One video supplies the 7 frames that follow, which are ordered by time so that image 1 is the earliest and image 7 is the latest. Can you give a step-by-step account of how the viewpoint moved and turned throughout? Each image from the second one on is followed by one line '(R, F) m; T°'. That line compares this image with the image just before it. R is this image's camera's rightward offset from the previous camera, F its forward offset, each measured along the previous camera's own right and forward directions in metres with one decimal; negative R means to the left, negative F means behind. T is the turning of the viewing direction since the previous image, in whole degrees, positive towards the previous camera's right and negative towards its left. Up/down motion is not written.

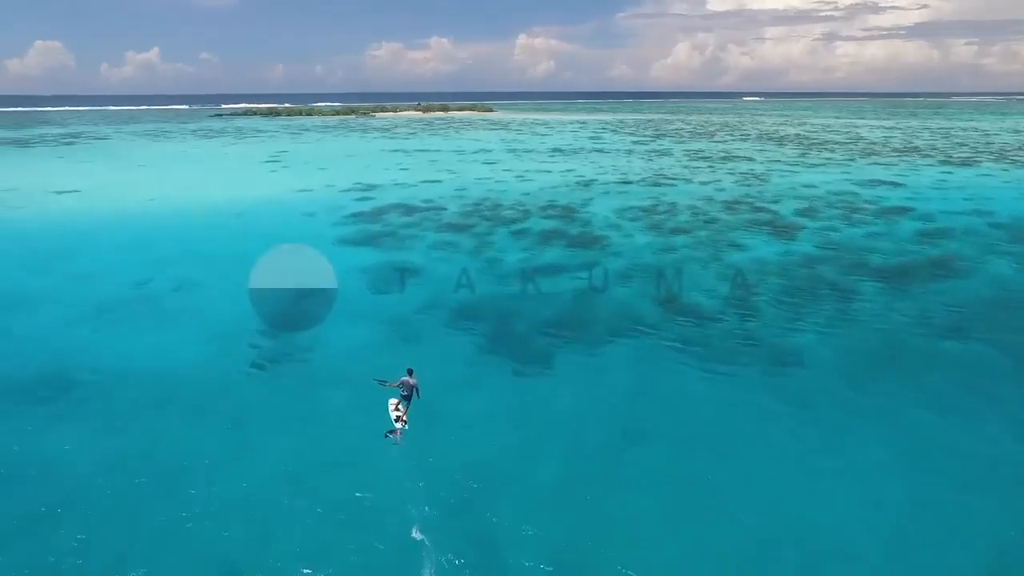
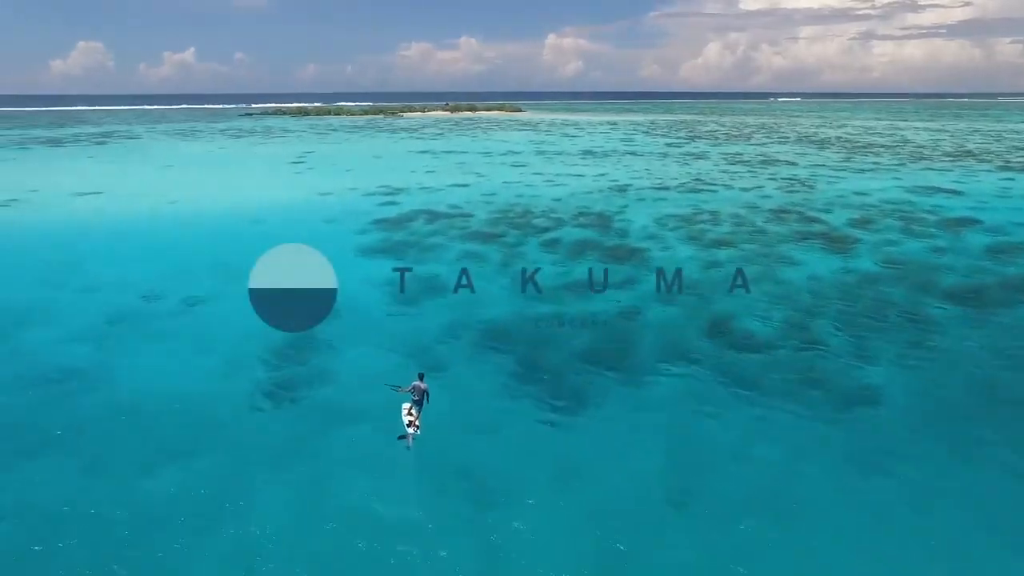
(-0.2, +1.1) m; -2°
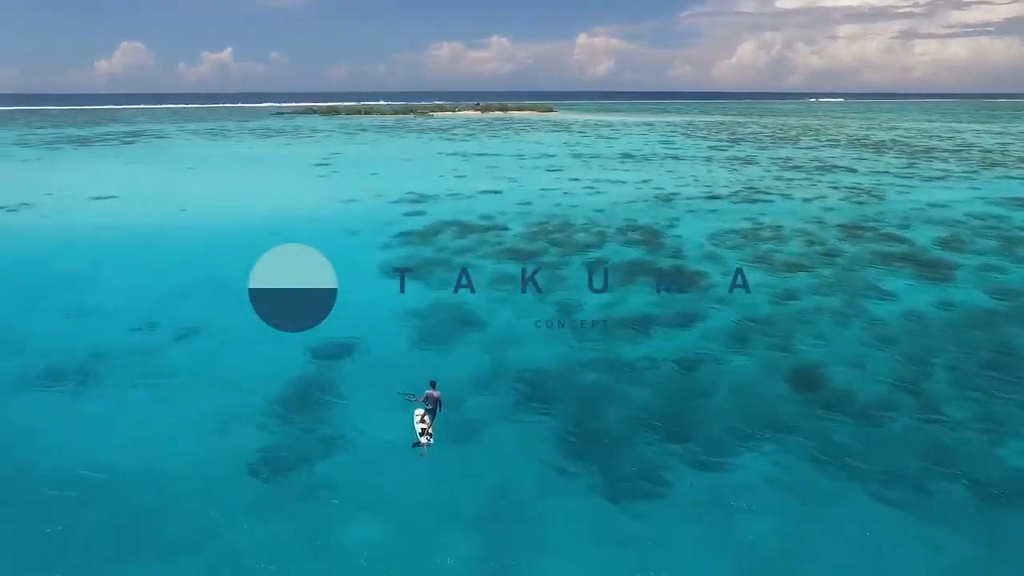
(-0.3, +2.0) m; -3°
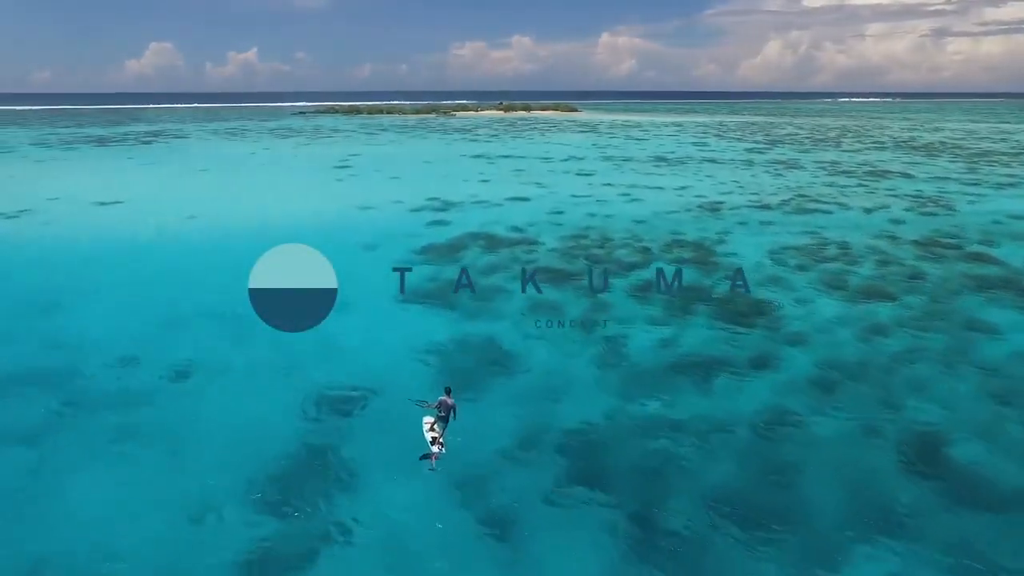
(-0.3, +1.9) m; -2°
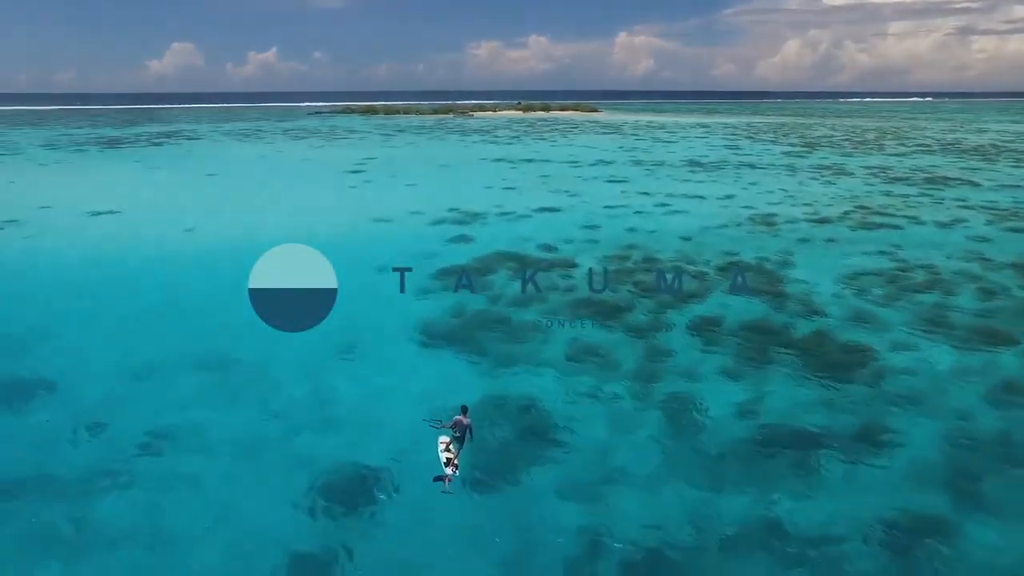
(-0.4, +2.1) m; -1°
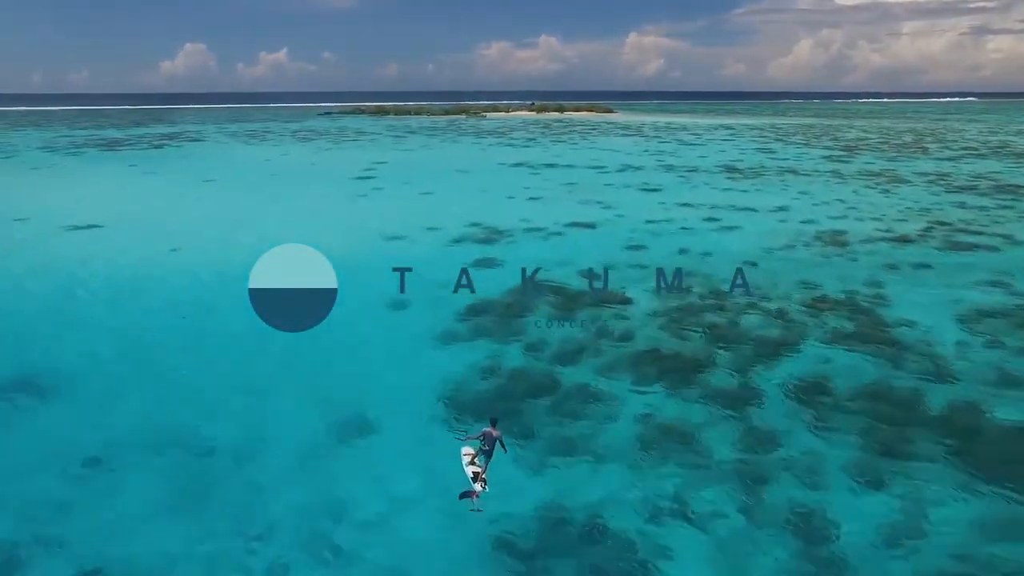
(-0.6, +2.5) m; -1°
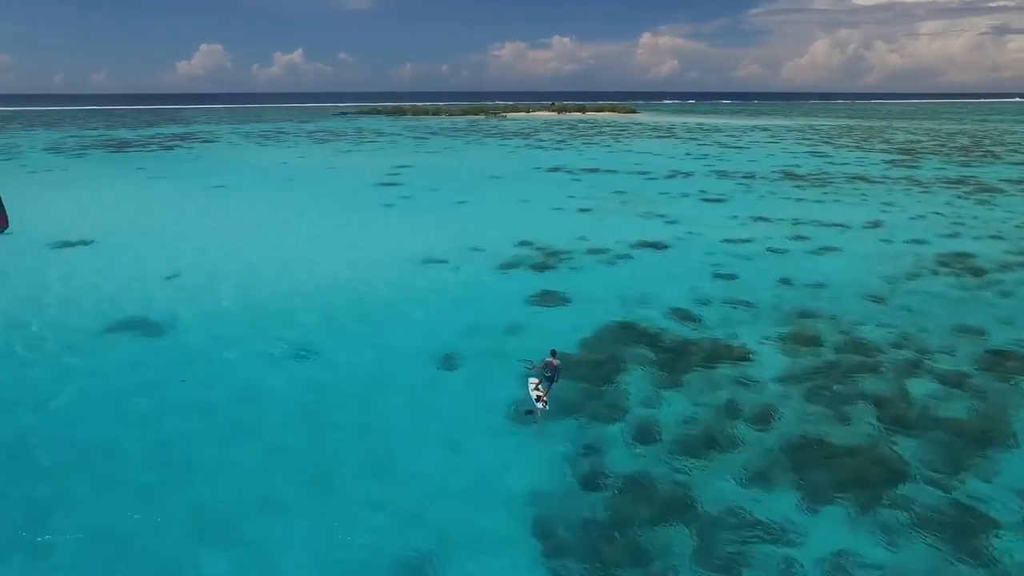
(-1.1, +2.8) m; -1°
